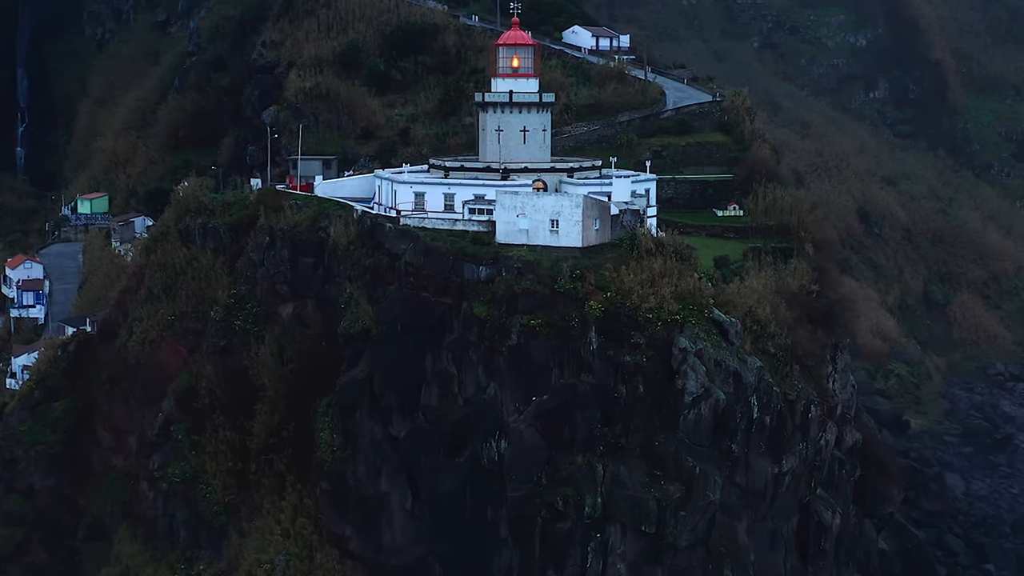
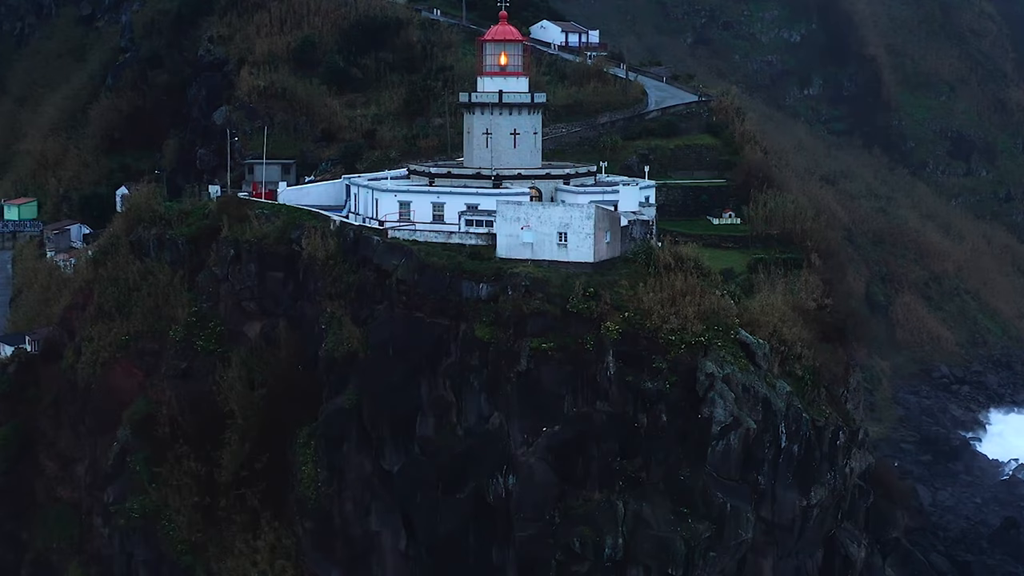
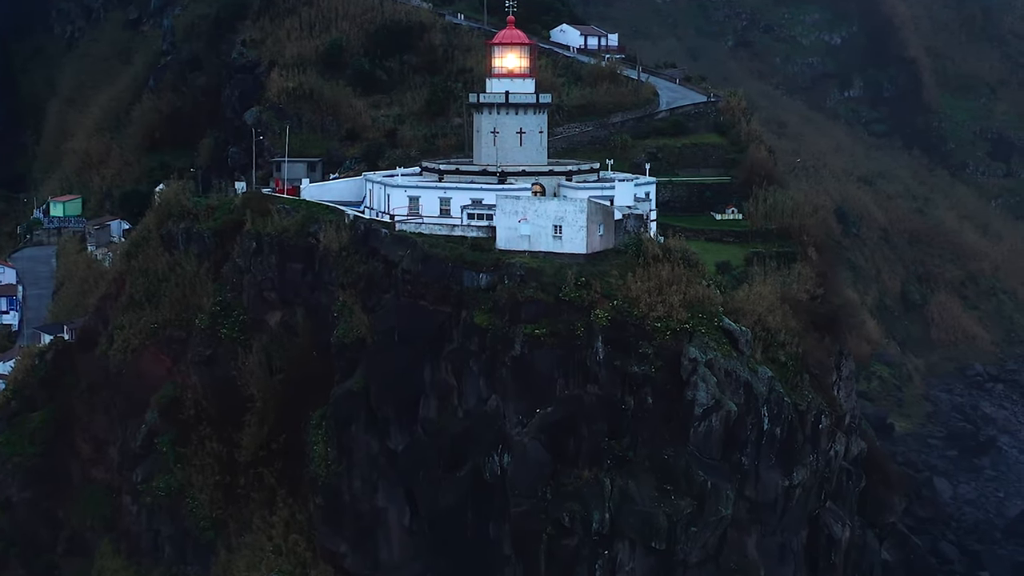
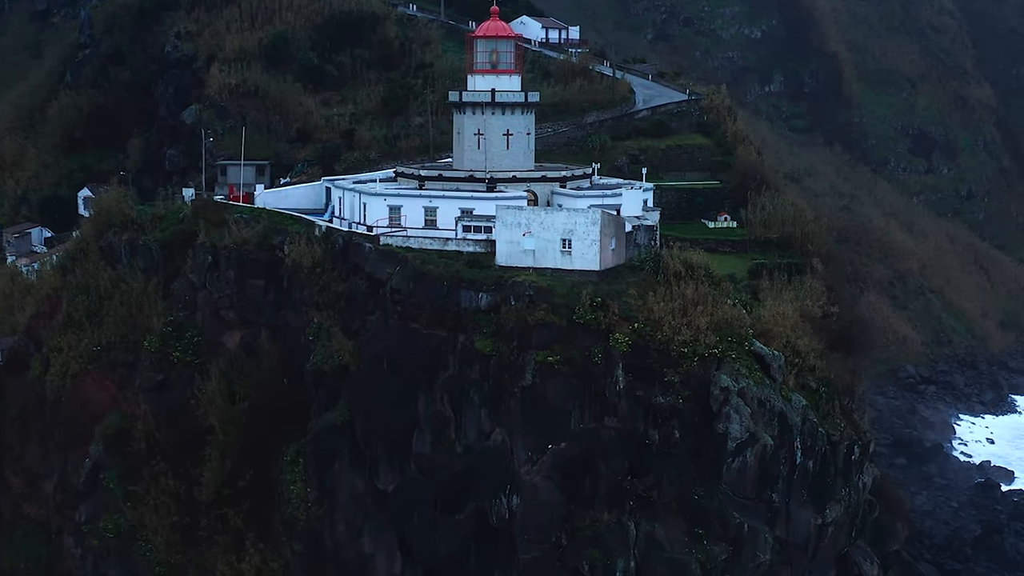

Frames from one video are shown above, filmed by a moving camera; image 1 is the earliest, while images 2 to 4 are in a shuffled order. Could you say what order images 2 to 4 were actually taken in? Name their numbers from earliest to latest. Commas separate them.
3, 2, 4
